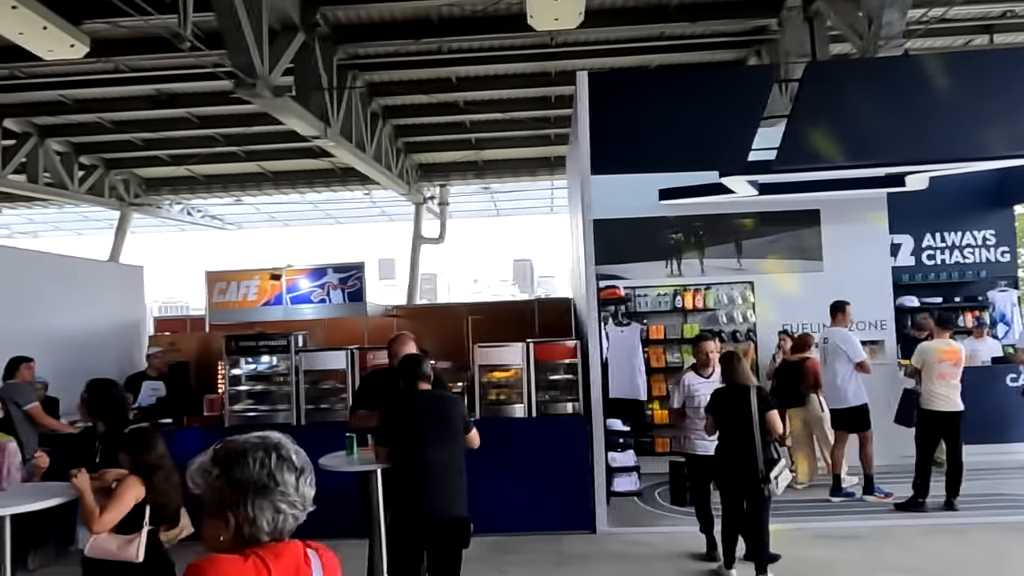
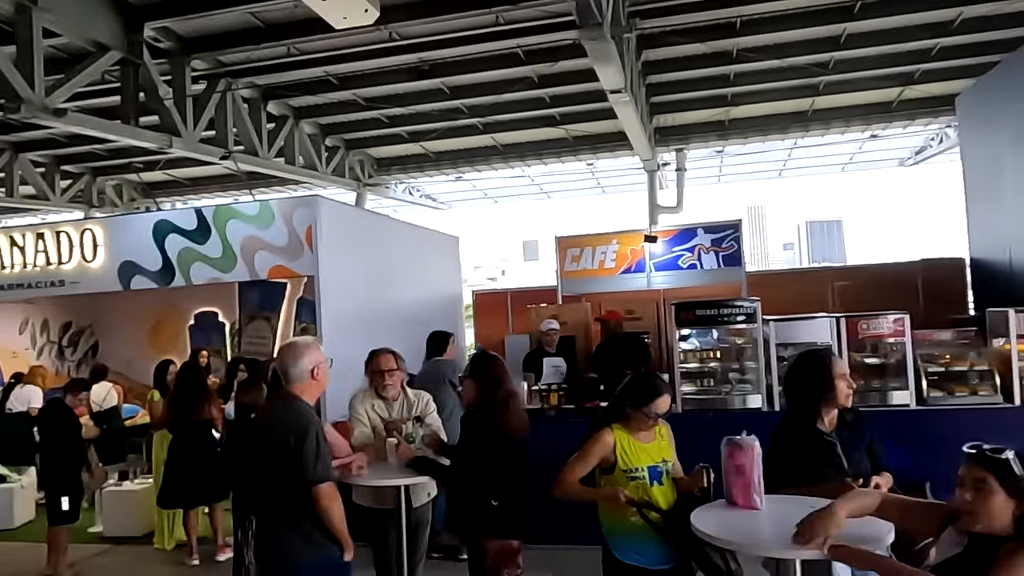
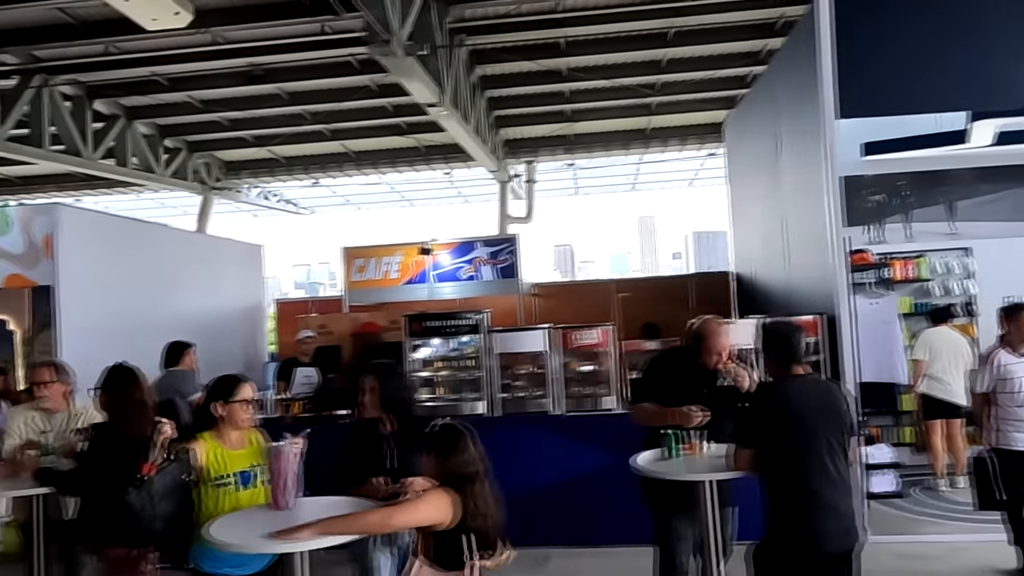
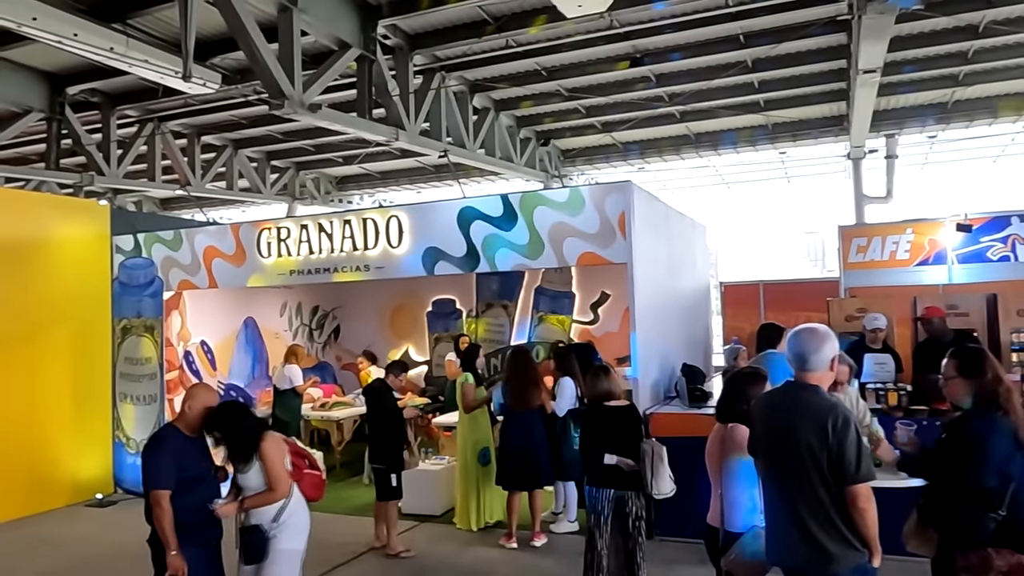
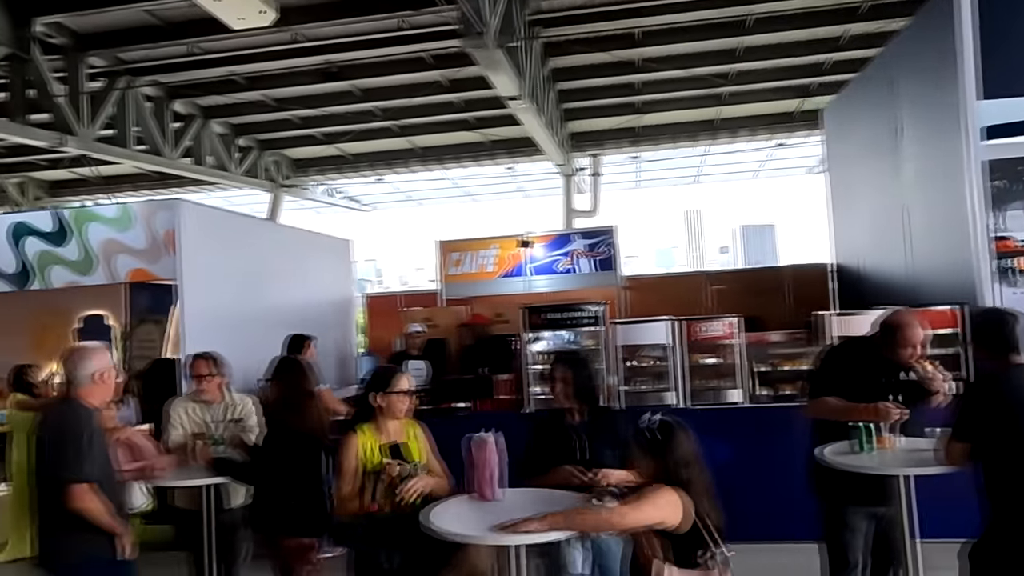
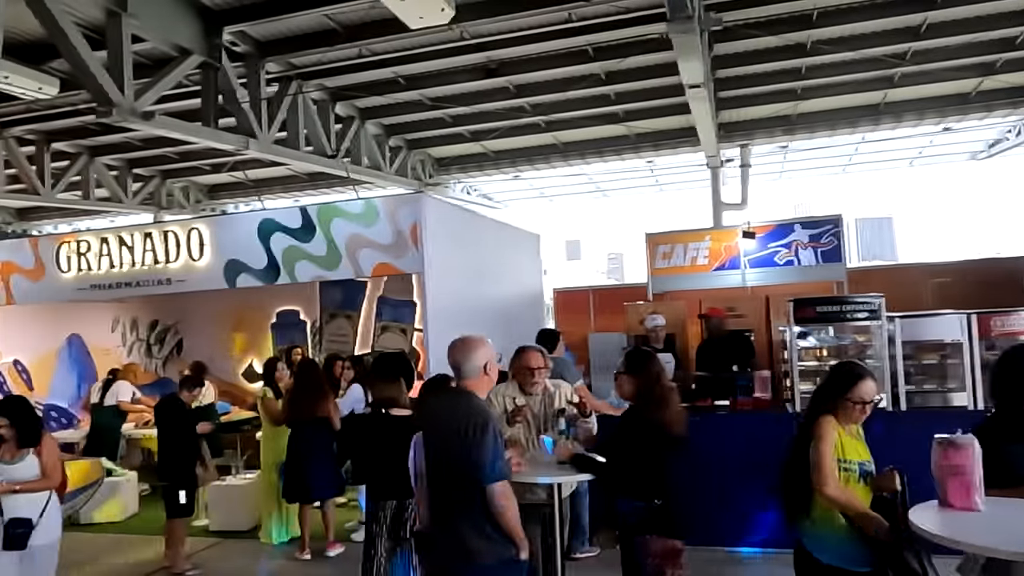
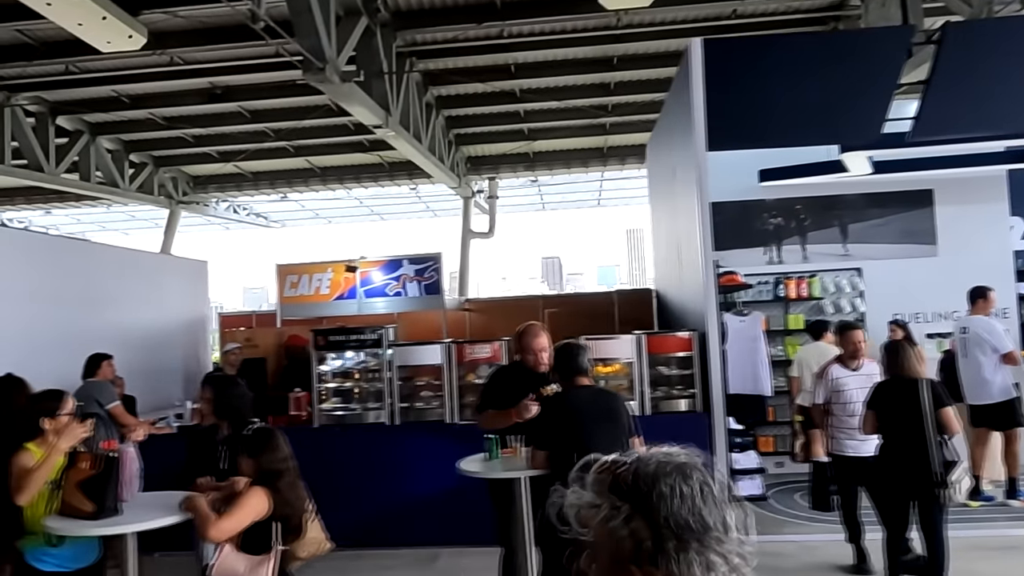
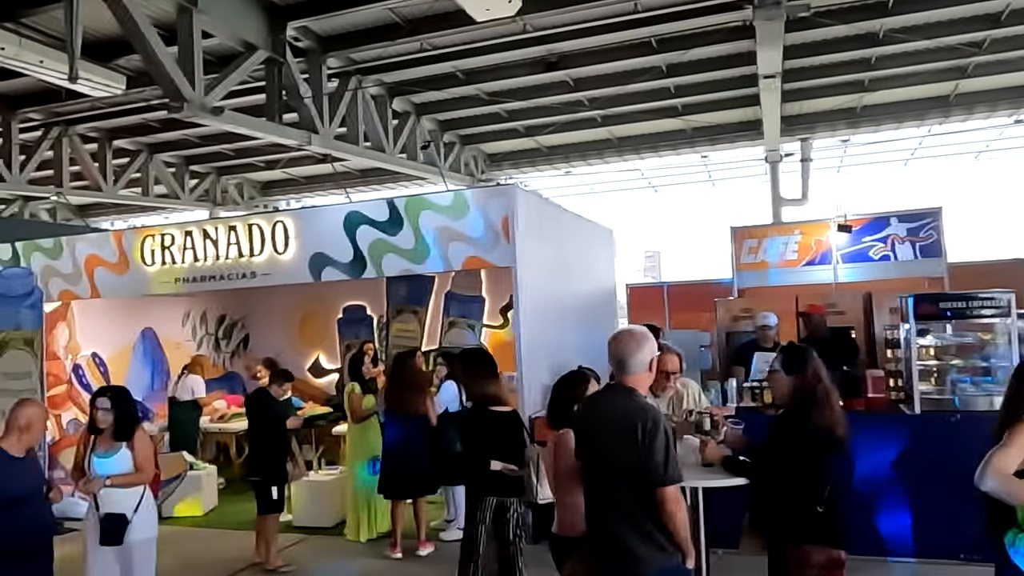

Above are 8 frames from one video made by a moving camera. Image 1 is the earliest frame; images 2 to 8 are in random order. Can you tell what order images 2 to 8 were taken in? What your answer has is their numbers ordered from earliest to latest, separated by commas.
7, 3, 5, 2, 6, 8, 4
